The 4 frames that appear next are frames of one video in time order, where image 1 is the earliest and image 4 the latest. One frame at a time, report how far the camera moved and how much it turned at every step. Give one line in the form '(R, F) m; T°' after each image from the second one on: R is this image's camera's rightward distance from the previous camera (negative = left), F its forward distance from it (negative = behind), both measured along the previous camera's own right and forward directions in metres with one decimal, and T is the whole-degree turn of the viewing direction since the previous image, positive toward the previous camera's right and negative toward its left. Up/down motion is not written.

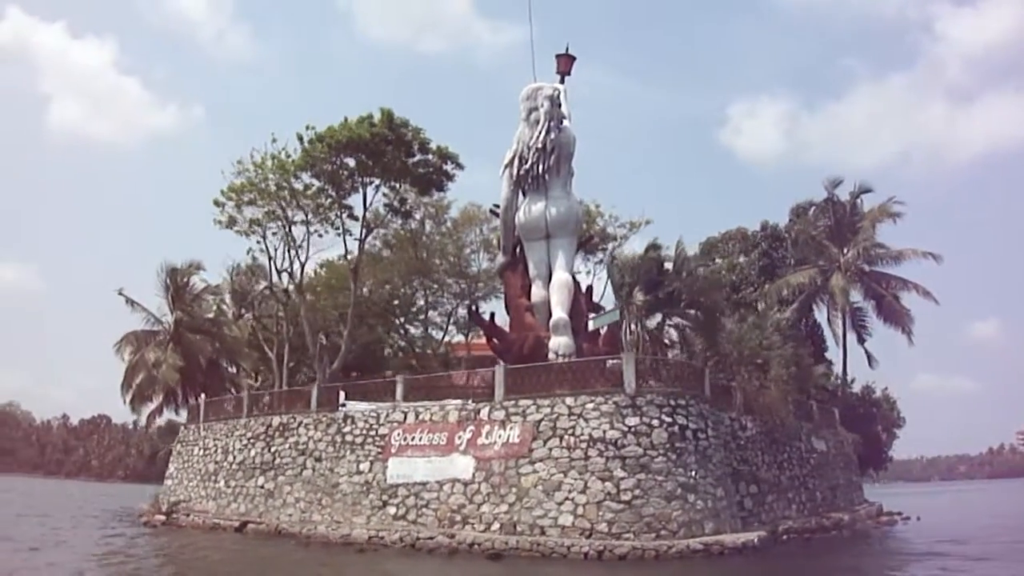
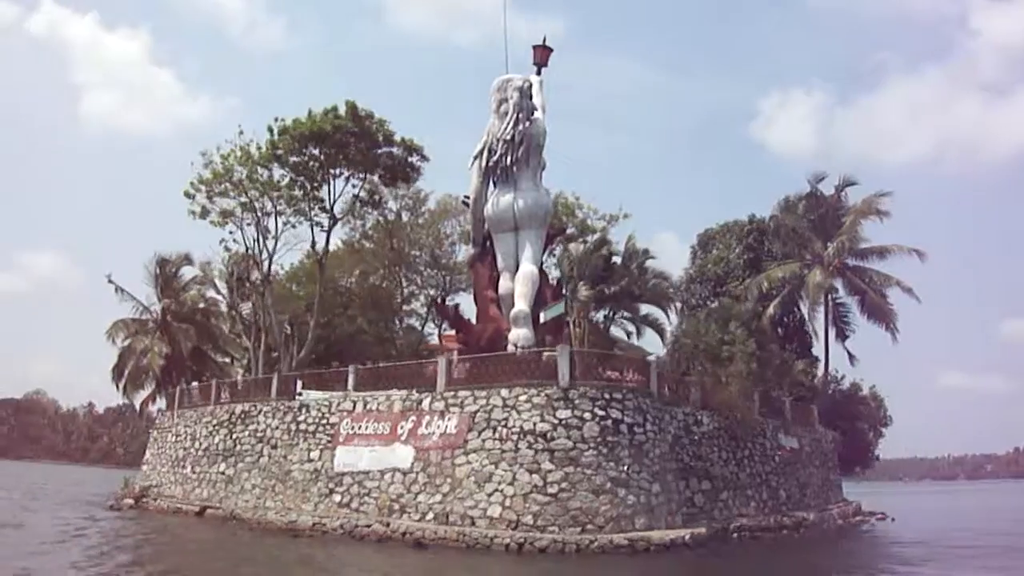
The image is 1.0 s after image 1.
(+2.0, 0.0) m; -3°
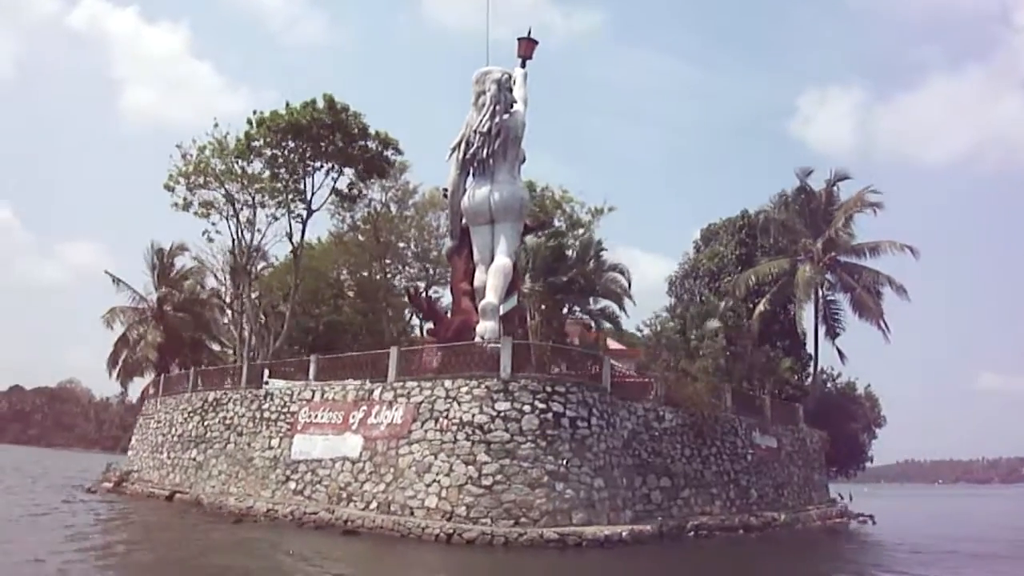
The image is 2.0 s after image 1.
(+2.0, +0.1) m; -3°
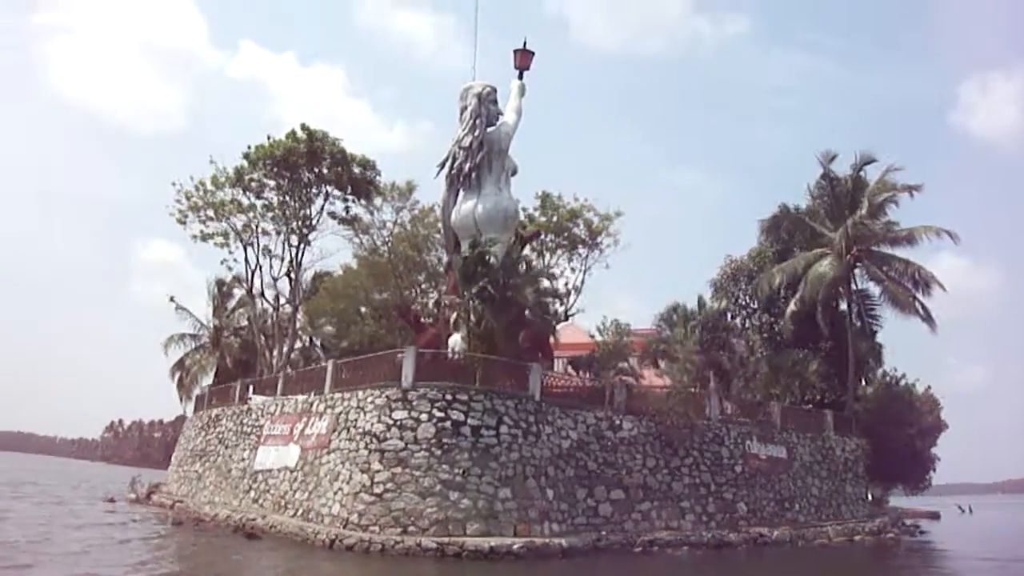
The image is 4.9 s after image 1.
(+5.4, +0.8) m; -13°
